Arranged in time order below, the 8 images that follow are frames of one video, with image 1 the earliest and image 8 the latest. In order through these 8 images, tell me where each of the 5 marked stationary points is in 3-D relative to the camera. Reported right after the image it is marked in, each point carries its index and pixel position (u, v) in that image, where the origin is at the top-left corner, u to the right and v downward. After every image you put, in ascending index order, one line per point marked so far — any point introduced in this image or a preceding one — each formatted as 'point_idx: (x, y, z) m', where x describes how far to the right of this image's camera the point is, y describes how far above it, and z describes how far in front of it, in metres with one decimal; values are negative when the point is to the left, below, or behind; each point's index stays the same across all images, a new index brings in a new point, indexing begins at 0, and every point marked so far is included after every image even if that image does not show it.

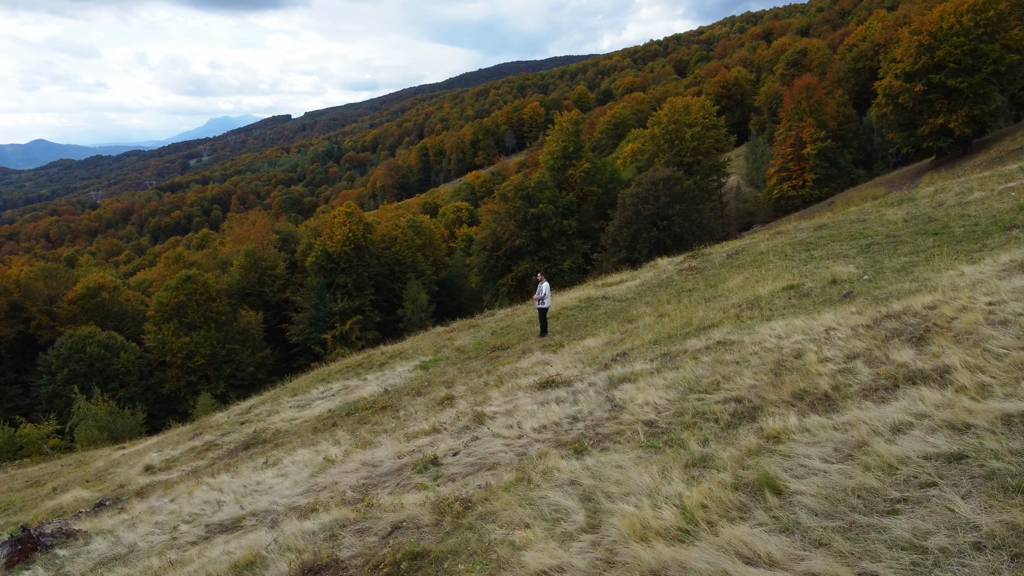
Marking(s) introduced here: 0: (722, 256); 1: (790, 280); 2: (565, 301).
0: (+4.1, +0.6, +16.1) m
1: (+3.7, +0.1, +11.0) m
2: (+1.0, -0.3, +16.3) m
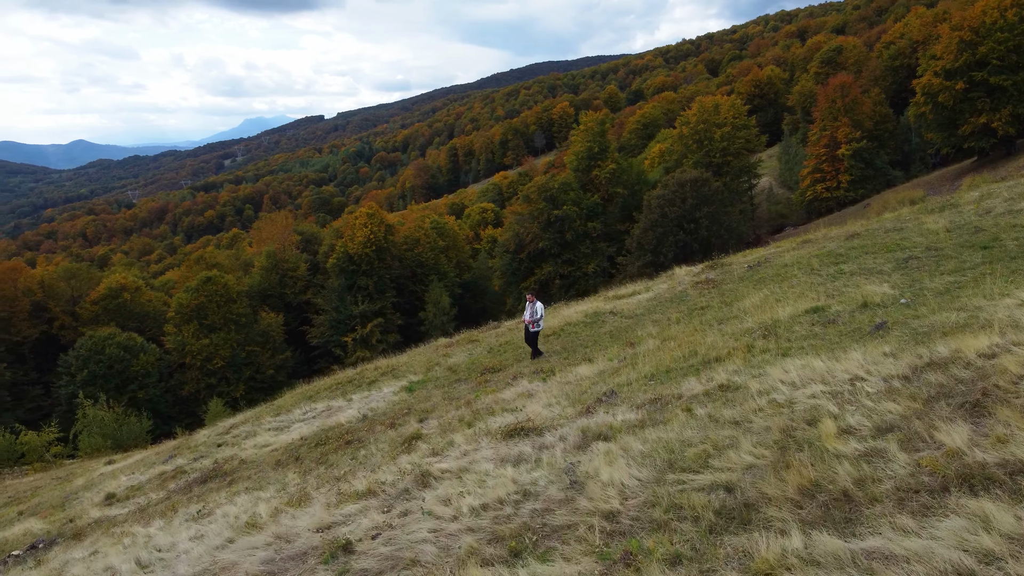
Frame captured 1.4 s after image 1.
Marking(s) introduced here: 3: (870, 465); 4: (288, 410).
0: (+4.1, +0.3, +14.7) m
1: (+3.5, -0.1, +9.6) m
2: (+1.1, -0.5, +15.0) m
3: (+1.6, -0.8, +3.6) m
4: (-4.0, -2.2, +14.8) m
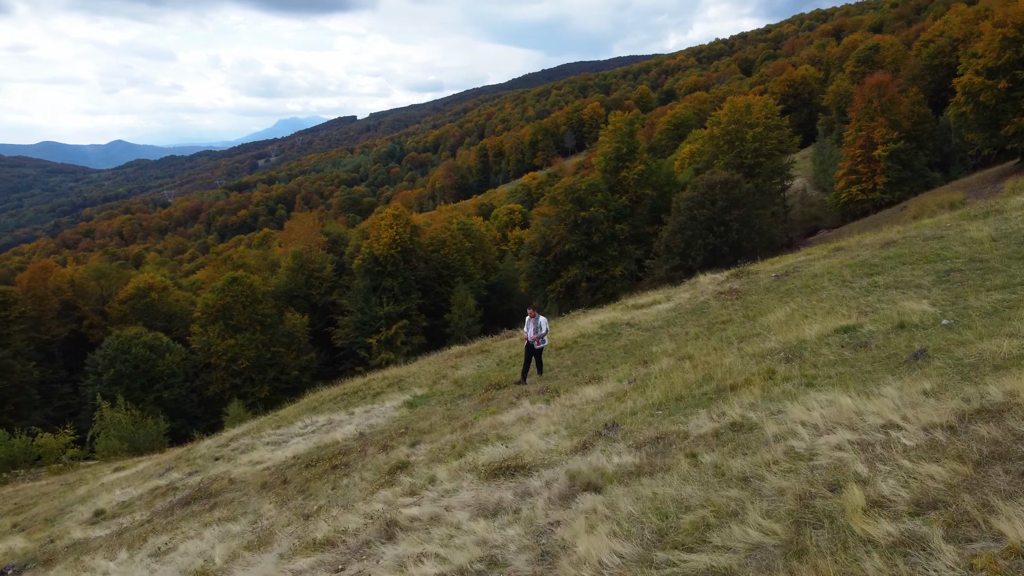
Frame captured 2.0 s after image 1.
0: (+4.3, +0.2, +13.8) m
1: (+3.5, -0.3, +8.8) m
2: (+1.3, -0.7, +14.3) m
3: (+1.3, -0.9, +2.8) m
4: (-3.8, -2.3, +14.2) m
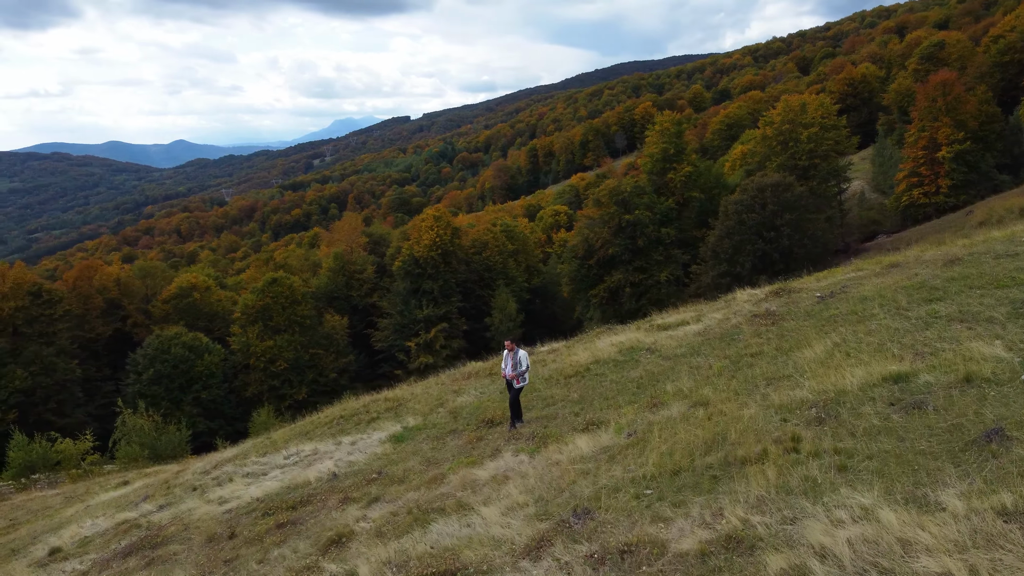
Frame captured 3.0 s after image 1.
0: (+4.4, -0.2, +12.1) m
1: (+3.3, -0.6, +7.2) m
2: (+1.4, -1.0, +12.8) m
3: (+0.8, -1.2, +1.4) m
4: (-3.7, -2.5, +13.0) m
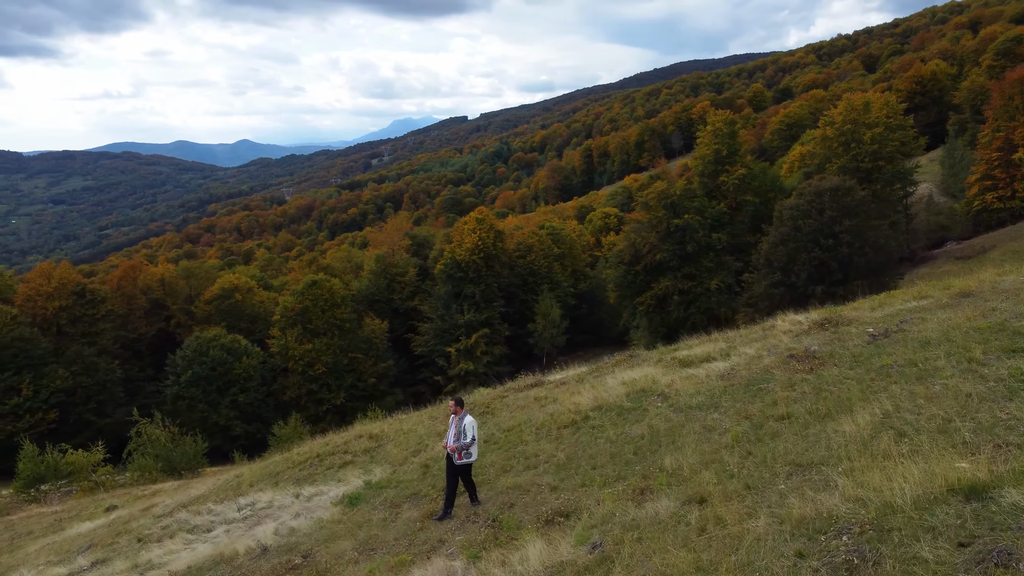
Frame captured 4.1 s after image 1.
0: (+4.3, -0.6, +10.0) m
1: (+2.9, -1.0, +5.2) m
2: (+1.3, -1.4, +10.9) m
3: (-0.1, -1.6, -0.5) m
4: (-3.8, -2.9, +11.5) m
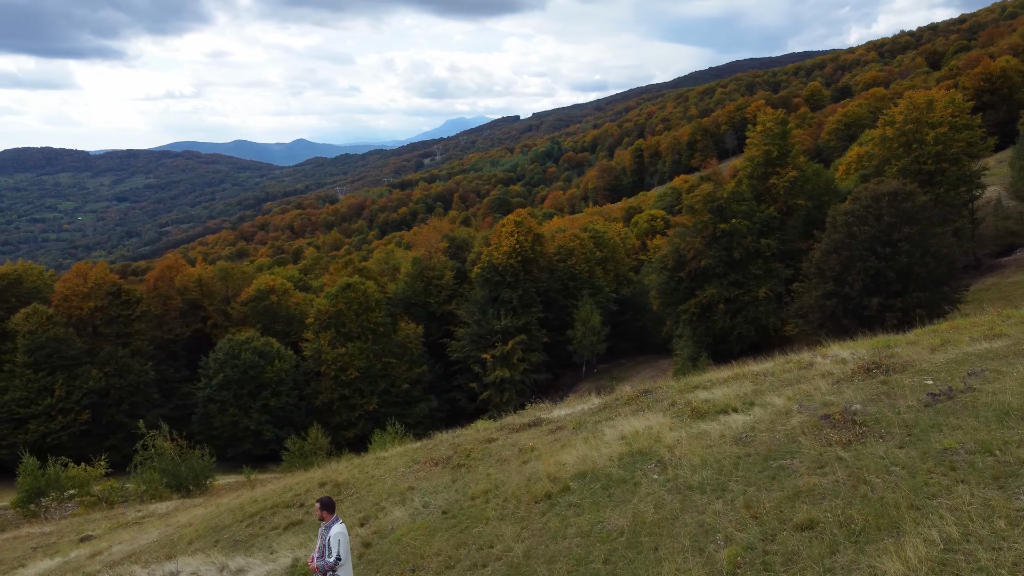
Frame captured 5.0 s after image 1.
0: (+3.9, -1.0, +7.9) m
1: (+2.2, -1.5, +3.2) m
2: (+1.0, -1.7, +9.0) m
3: (-1.1, -2.0, -2.3) m
4: (-4.1, -3.2, +9.9) m
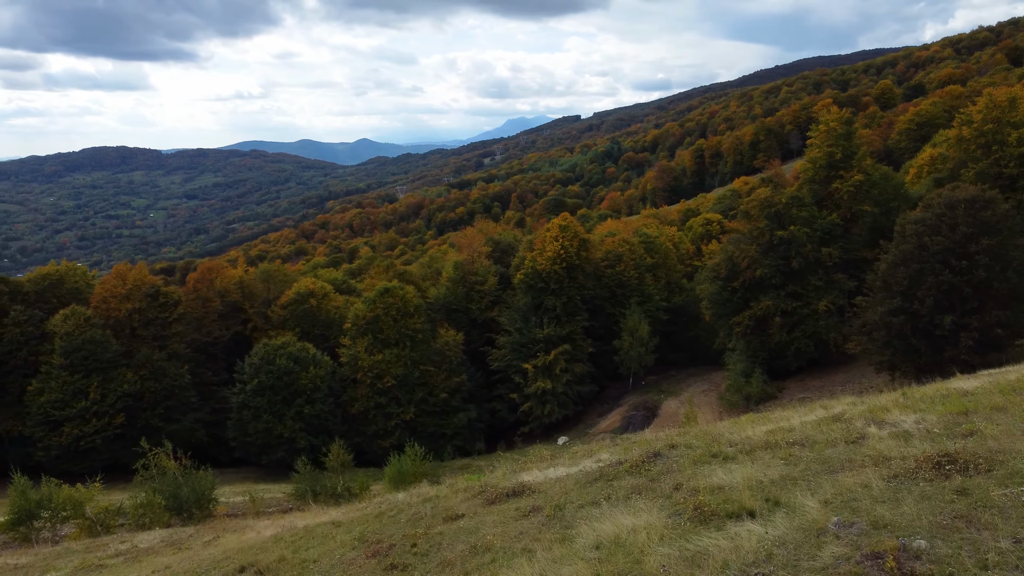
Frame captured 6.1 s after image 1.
0: (+3.3, -1.5, +5.4) m
1: (+1.2, -2.0, +0.7) m
2: (+0.4, -2.2, +6.6) m
3: (-2.5, -2.4, -4.4) m
4: (-4.6, -3.6, +7.9) m
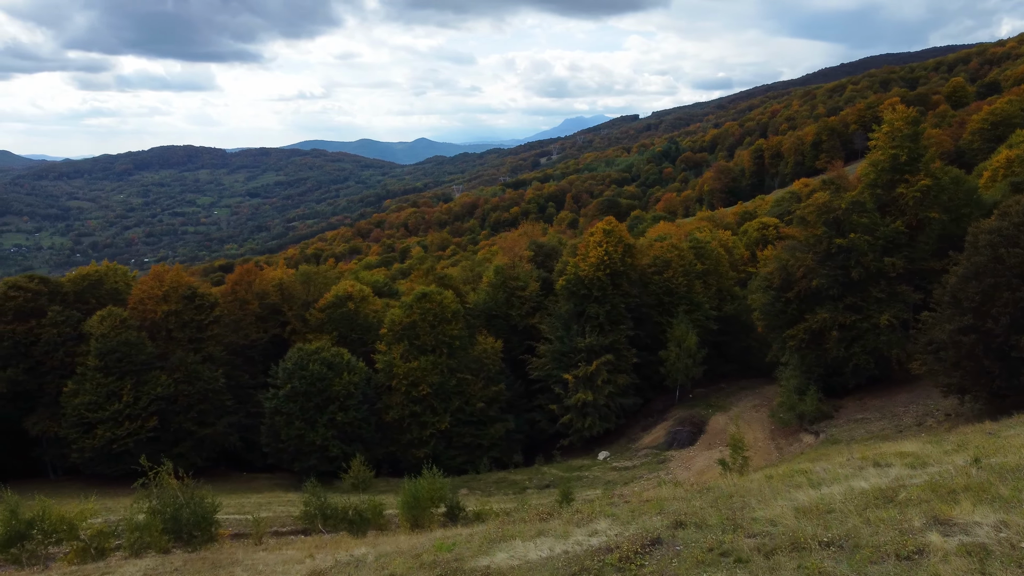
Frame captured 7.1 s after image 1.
0: (+2.5, -2.0, +3.2) m
1: (+0.2, -2.4, -1.3) m
2: (-0.2, -2.7, +4.6) m
3: (-3.8, -2.8, -6.3) m
4: (-5.1, -4.0, +6.2) m
